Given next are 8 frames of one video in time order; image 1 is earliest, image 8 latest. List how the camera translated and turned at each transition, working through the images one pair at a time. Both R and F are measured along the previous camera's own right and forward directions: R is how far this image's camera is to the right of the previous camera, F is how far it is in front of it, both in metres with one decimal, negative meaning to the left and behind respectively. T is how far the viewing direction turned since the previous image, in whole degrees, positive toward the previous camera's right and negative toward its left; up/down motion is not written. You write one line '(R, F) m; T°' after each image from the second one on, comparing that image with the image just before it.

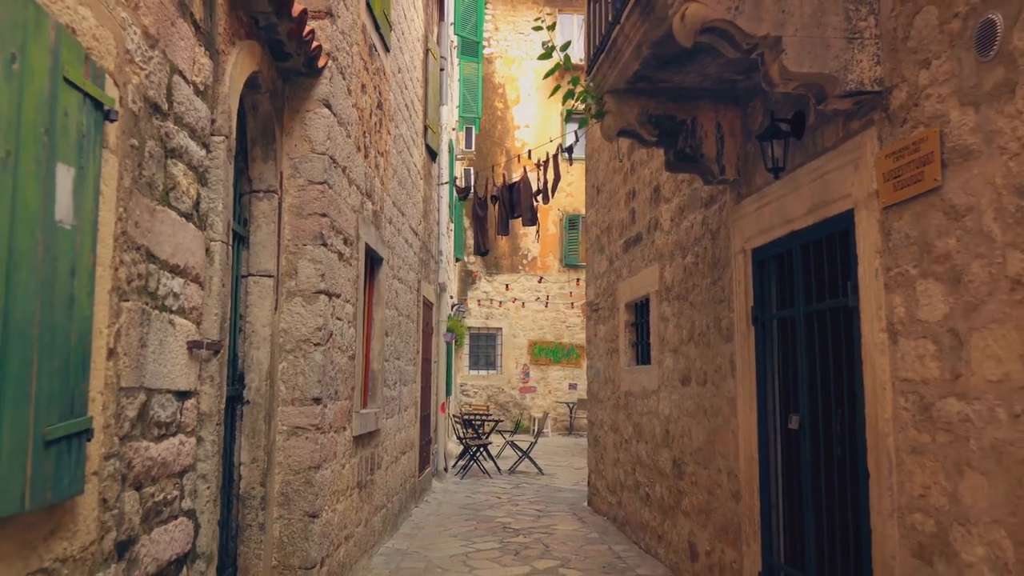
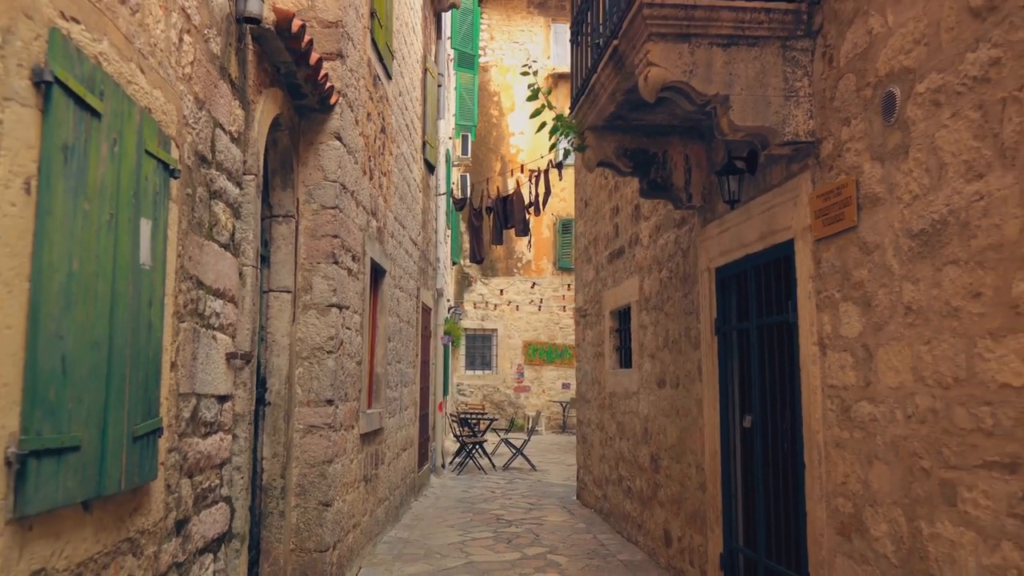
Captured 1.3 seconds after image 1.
(0.0, -0.5) m; 0°
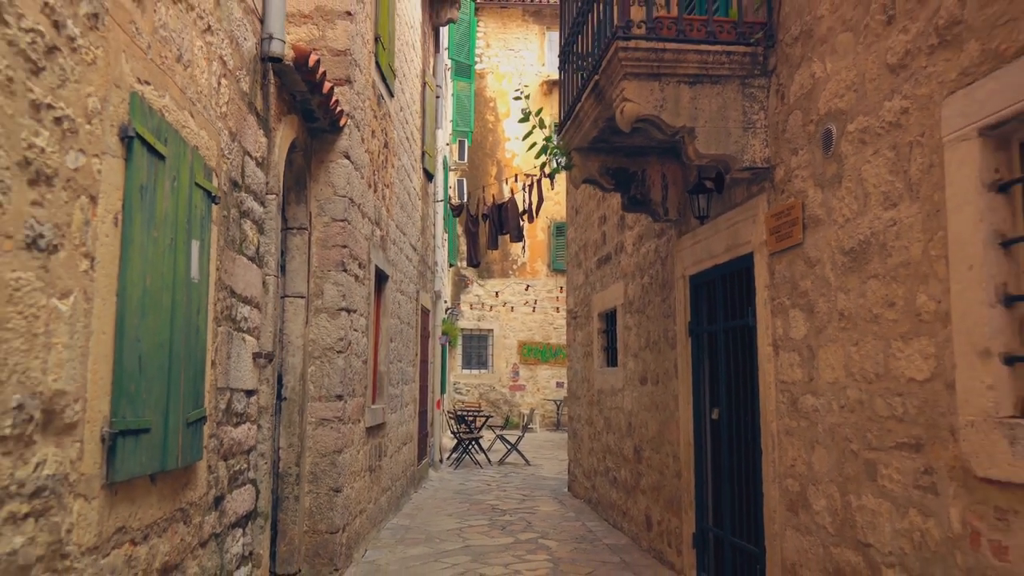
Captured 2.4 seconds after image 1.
(0.0, -0.5) m; 0°
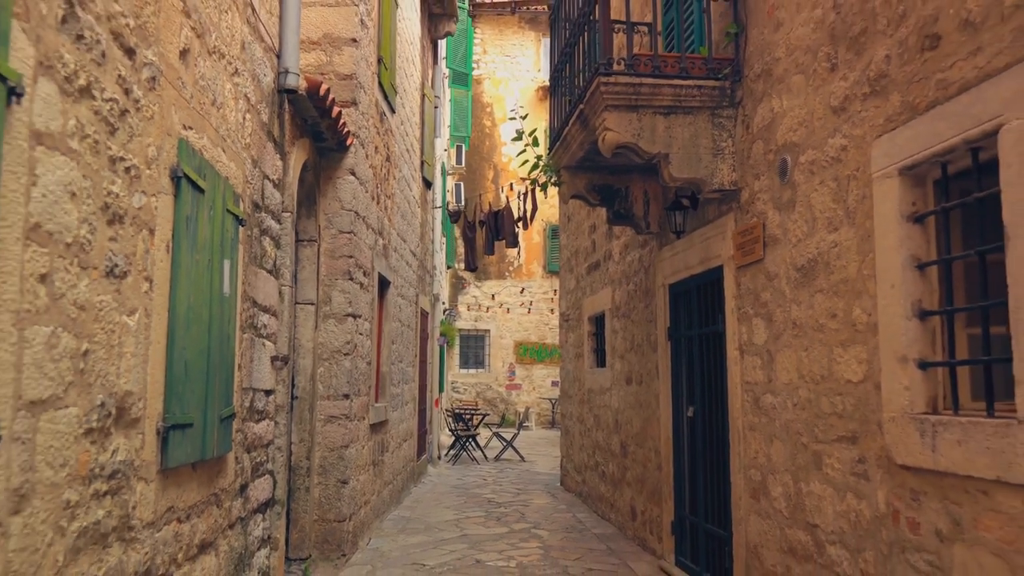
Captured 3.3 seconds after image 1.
(0.0, -0.4) m; 0°
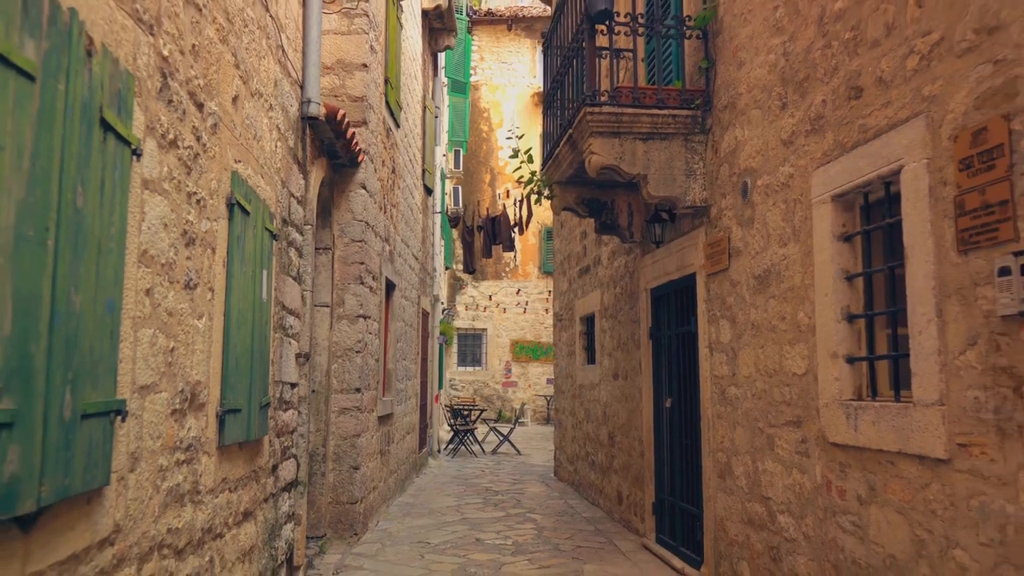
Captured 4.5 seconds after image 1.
(0.0, -0.6) m; 0°
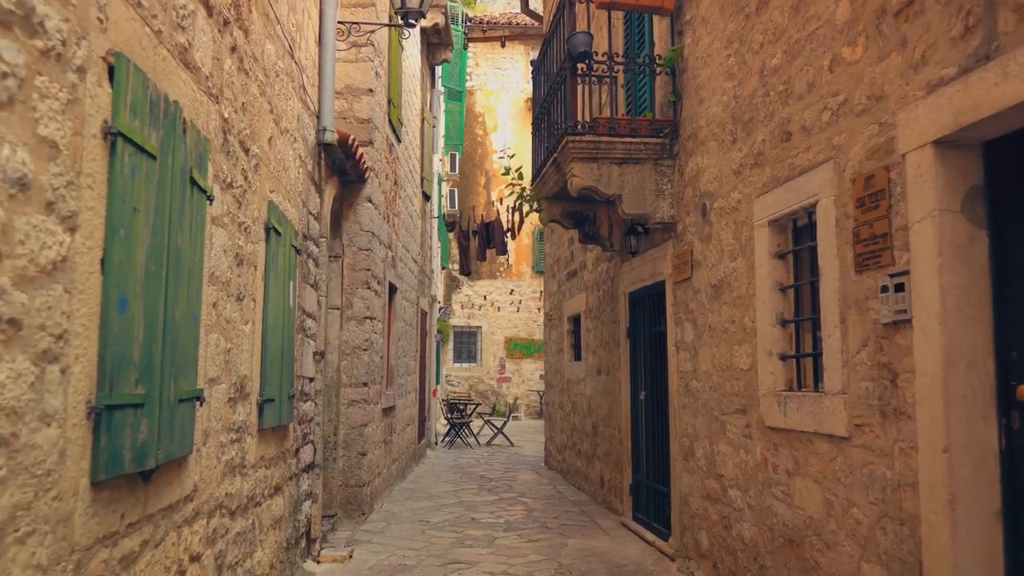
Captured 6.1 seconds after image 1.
(0.0, -0.7) m; 0°
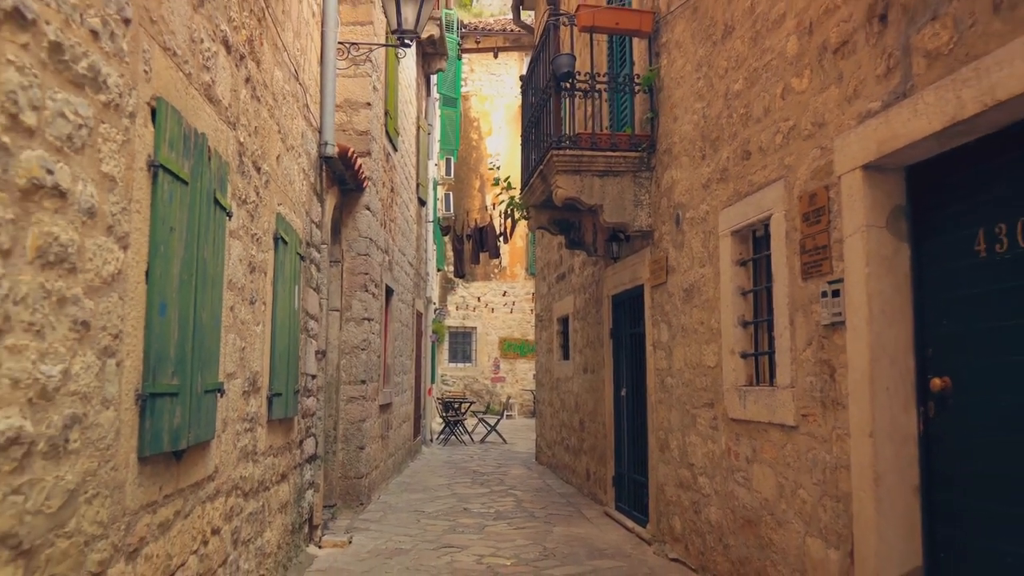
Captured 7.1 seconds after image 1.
(0.0, -0.4) m; 0°
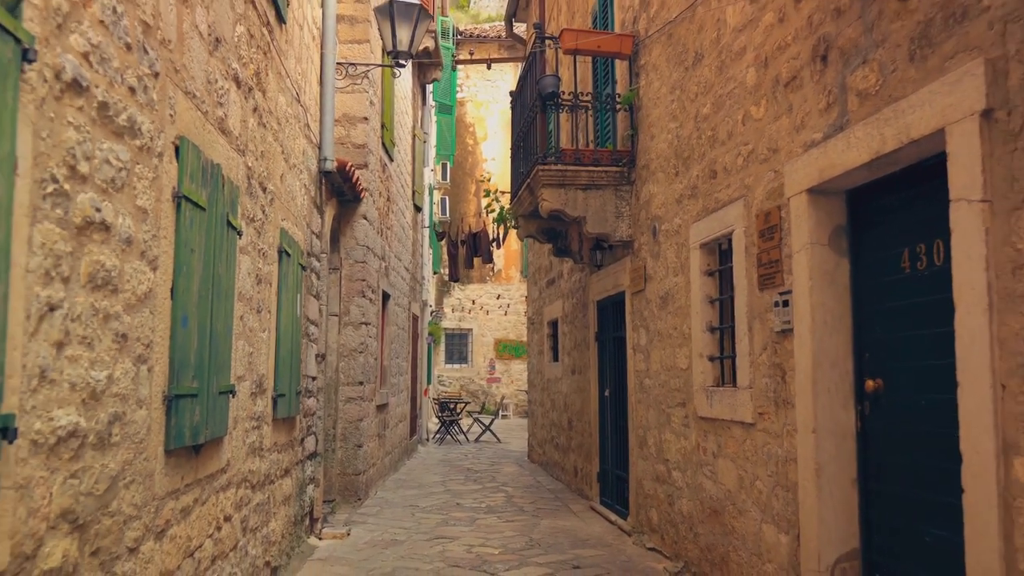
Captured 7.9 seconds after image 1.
(+0.1, -0.4) m; 0°
